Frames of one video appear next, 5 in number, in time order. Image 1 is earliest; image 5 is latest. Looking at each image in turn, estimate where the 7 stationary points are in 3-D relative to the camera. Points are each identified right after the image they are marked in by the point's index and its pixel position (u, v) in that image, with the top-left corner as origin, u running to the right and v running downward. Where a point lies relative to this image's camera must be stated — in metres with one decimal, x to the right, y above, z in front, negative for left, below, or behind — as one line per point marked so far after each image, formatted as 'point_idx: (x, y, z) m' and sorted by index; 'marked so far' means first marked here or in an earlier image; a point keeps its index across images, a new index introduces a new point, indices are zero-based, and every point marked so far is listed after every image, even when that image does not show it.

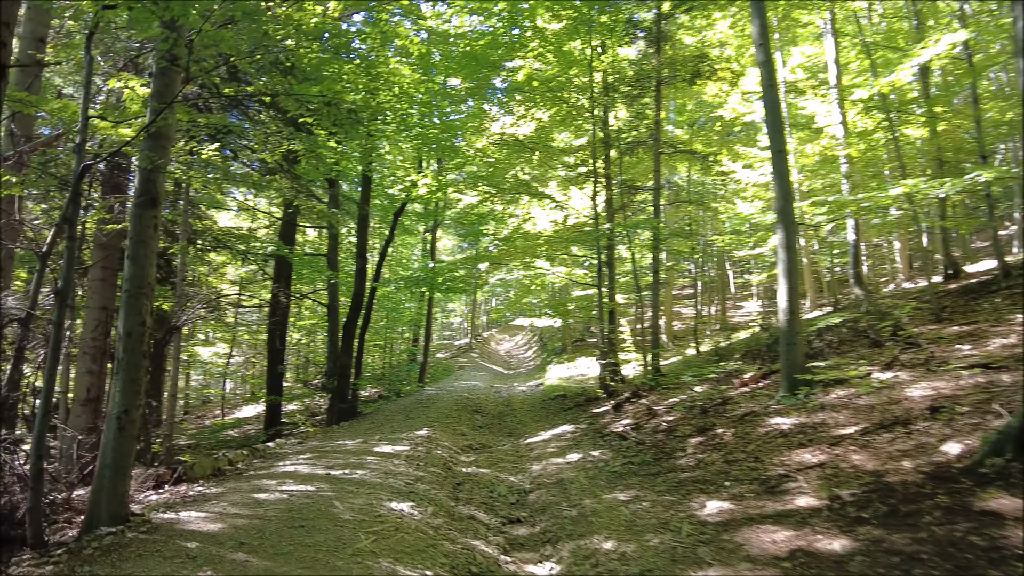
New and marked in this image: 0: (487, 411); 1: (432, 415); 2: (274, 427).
0: (-0.4, -1.8, +10.4) m
1: (-0.9, -1.5, +8.7) m
2: (-3.6, -2.1, +11.0) m
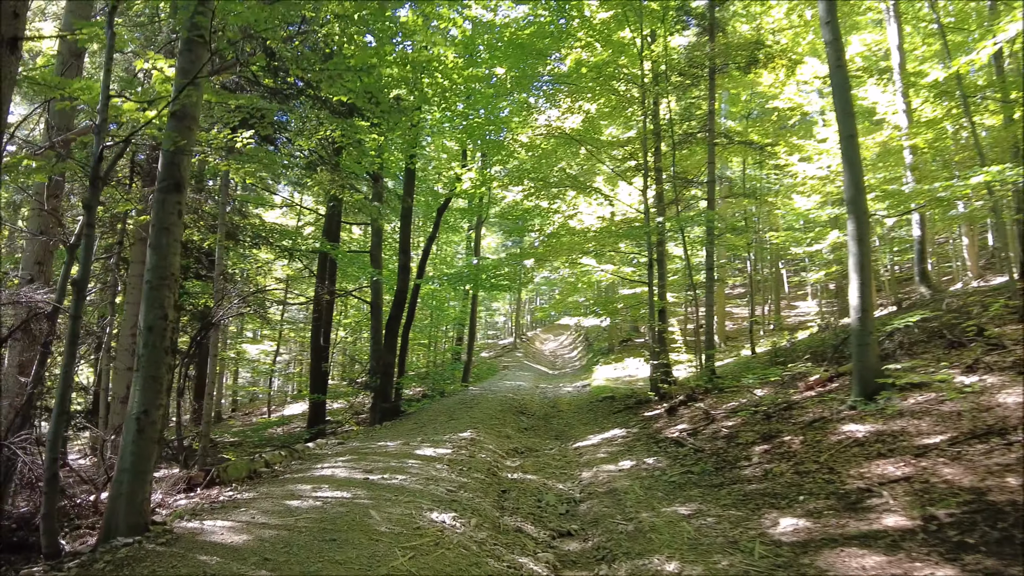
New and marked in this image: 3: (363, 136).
0: (+0.3, -1.7, +10.1) m
1: (-0.4, -1.5, +8.4) m
2: (-2.9, -2.1, +10.9) m
3: (-1.5, +1.5, +7.1) m
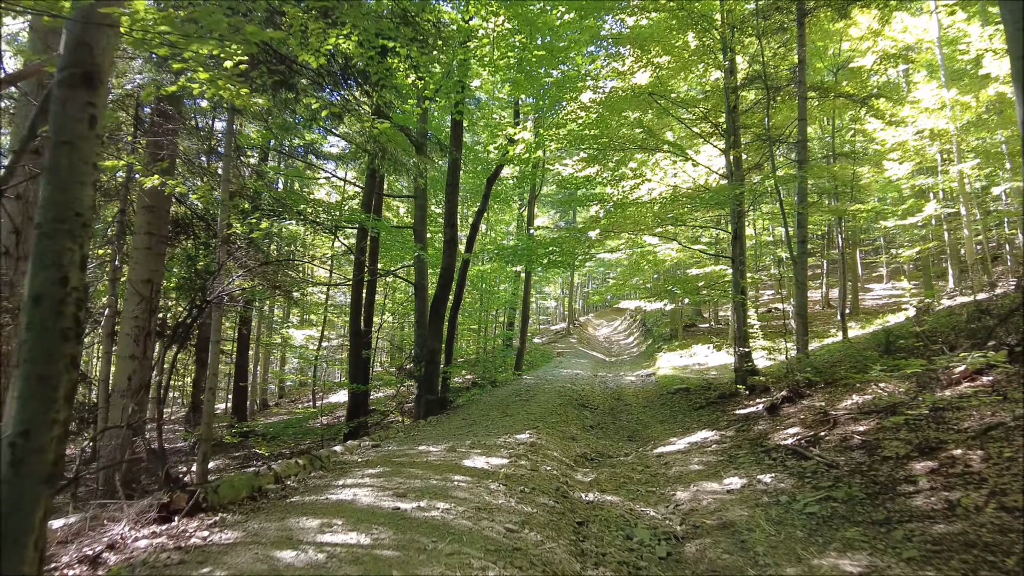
0: (+1.0, -1.5, +8.9) m
1: (+0.2, -1.2, +7.3) m
2: (-2.1, -1.8, +9.9) m
3: (-0.9, +1.7, +6.0) m
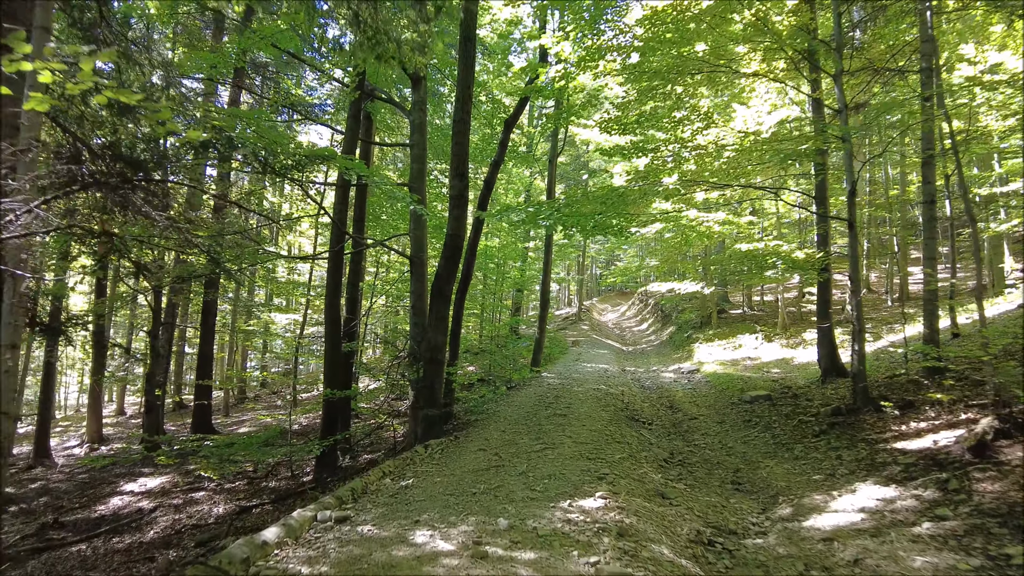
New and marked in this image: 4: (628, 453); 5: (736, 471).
0: (+1.3, -1.2, +6.7) m
1: (+0.5, -1.0, +5.0) m
2: (-1.9, -1.5, +7.7) m
3: (-0.7, +1.9, +3.7) m
4: (+0.8, -1.1, +4.8) m
5: (+1.4, -1.2, +4.7) m
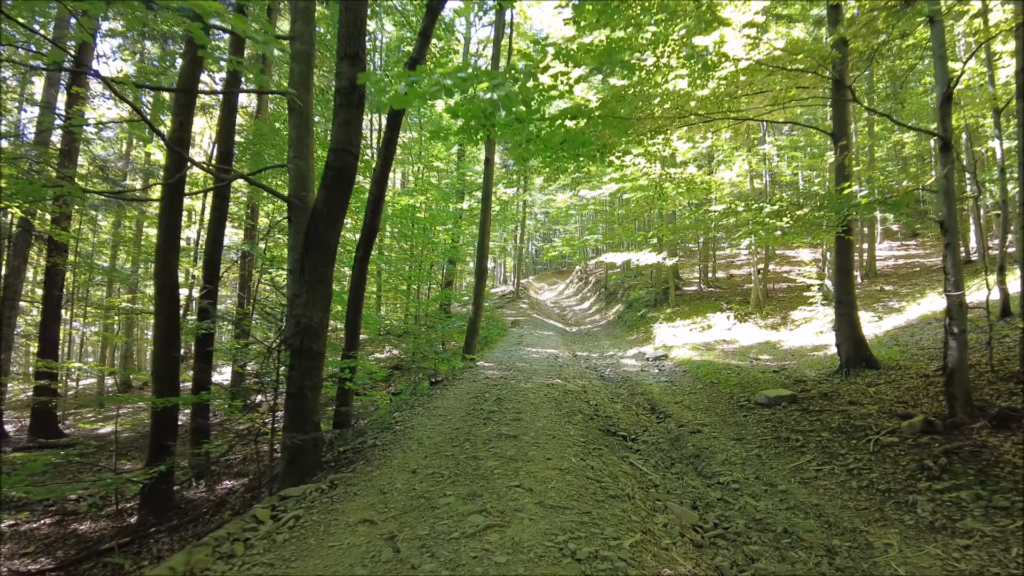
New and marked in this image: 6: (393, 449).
0: (+0.8, -0.9, +4.5) m
1: (+0.2, -0.8, +2.8) m
2: (-2.4, -1.2, +5.2) m
3: (-0.8, +2.1, +1.3) m
4: (+0.4, -0.8, +2.6) m
5: (+1.1, -0.9, +2.6) m
6: (-0.7, -0.9, +4.0) m
